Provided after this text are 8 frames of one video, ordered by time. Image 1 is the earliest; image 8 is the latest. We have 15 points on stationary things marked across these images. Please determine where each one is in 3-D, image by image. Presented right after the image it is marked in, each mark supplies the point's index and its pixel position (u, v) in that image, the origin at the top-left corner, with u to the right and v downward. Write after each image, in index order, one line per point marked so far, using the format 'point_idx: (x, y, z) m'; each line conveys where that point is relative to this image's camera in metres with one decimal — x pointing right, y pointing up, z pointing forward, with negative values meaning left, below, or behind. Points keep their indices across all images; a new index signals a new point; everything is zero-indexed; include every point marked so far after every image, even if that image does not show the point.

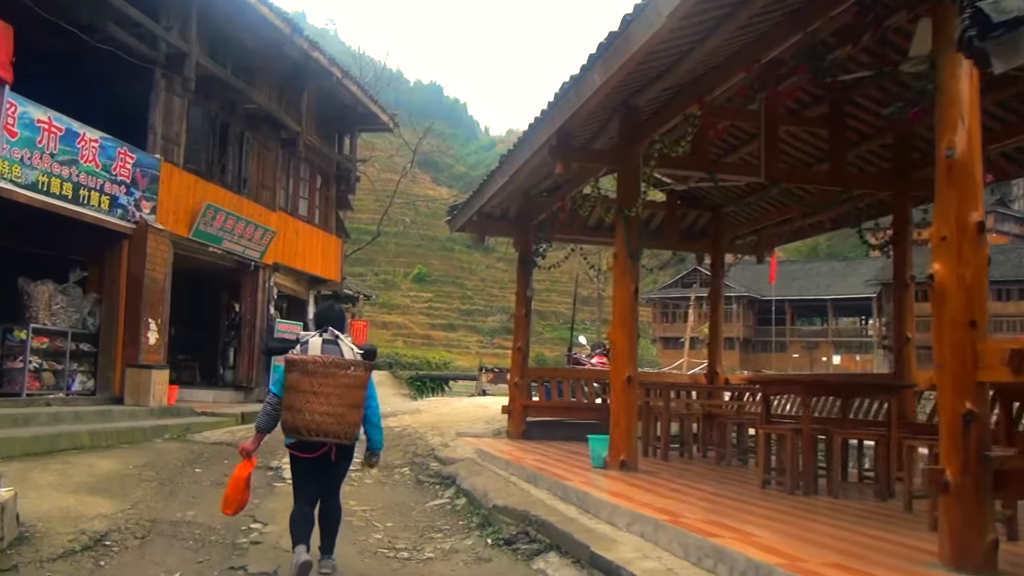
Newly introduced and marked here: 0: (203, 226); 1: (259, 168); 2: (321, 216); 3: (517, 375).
0: (-4.0, +0.8, +11.9) m
1: (-3.8, +1.8, +13.8) m
2: (-3.4, +1.3, +16.4) m
3: (0.0, -0.9, +9.4) m
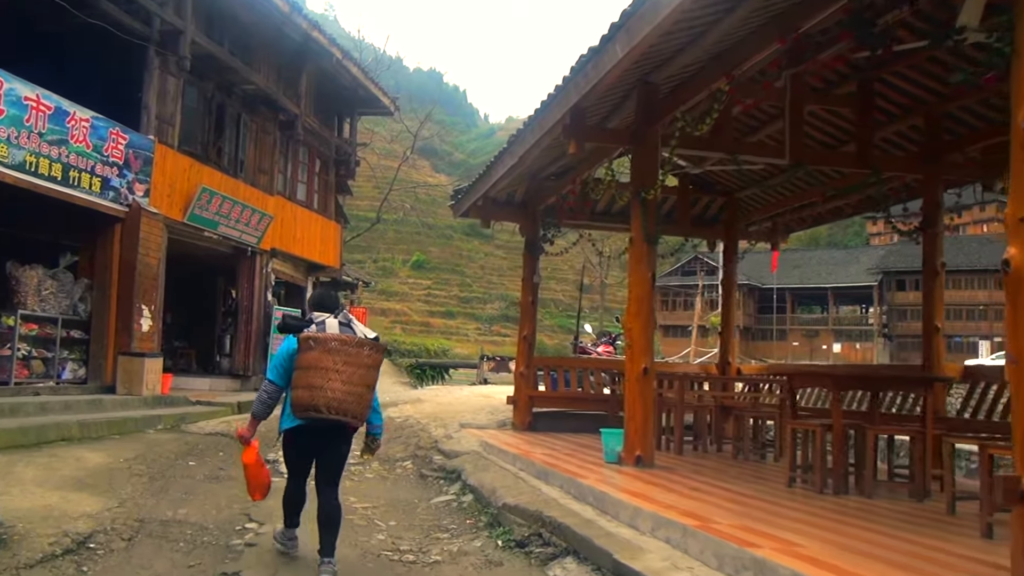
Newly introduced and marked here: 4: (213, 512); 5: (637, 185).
0: (-3.9, +1.0, +11.6) m
1: (-3.7, +2.0, +13.5) m
2: (-3.3, +1.5, +16.0) m
3: (+0.1, -0.8, +9.1) m
4: (-1.7, -1.3, +5.4) m
5: (+0.8, +0.7, +6.1) m
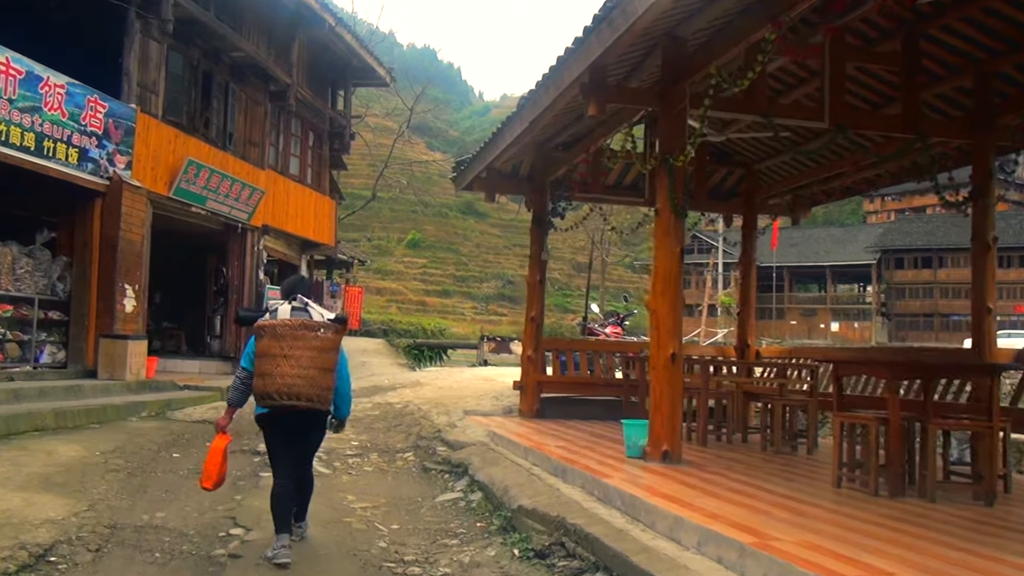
0: (-3.9, +1.2, +11.0) m
1: (-3.7, +2.3, +12.8) m
2: (-3.3, +1.9, +15.4) m
3: (+0.2, -0.6, +8.6) m
4: (-1.7, -1.2, +4.8) m
5: (+0.9, +0.8, +5.5) m
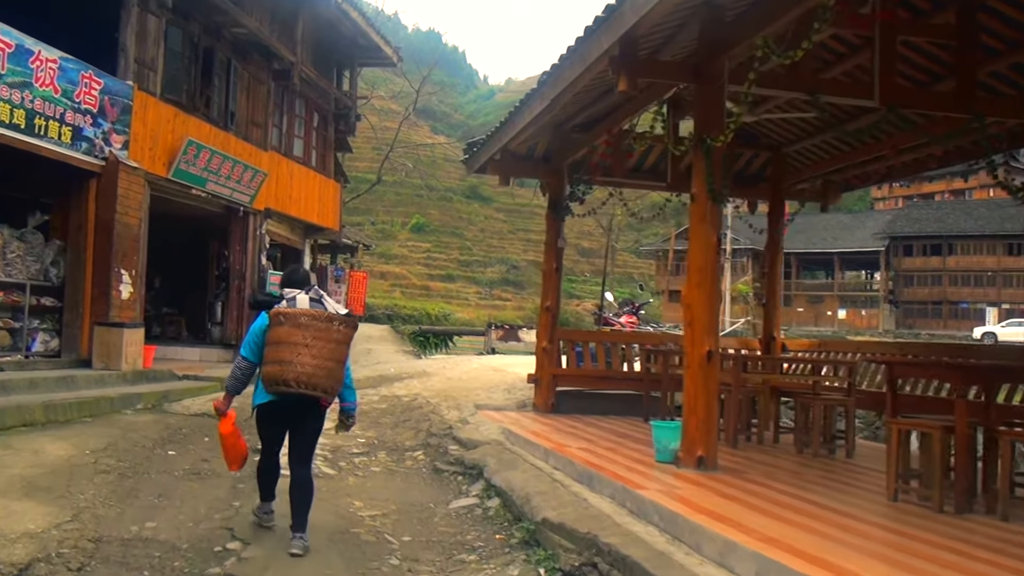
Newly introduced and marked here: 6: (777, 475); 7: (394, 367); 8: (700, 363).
0: (-3.7, +1.4, +10.5) m
1: (-3.5, +2.5, +12.4) m
2: (-3.1, +2.1, +15.0) m
3: (+0.3, -0.5, +8.1) m
4: (-1.6, -1.1, +4.4) m
5: (+1.0, +0.9, +5.0) m
6: (+1.4, -1.0, +5.0) m
7: (-1.7, -1.1, +13.2) m
8: (+1.0, -0.4, +4.9) m
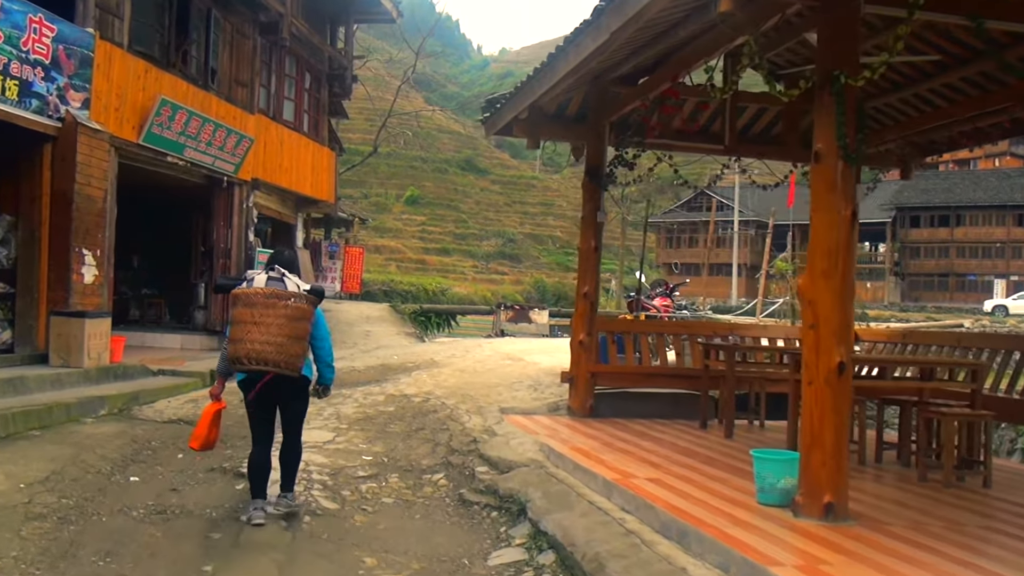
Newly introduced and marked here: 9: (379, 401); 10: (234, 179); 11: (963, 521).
0: (-3.5, +1.6, +9.2) m
1: (-3.3, +2.7, +11.0) m
2: (-3.0, +2.4, +13.6) m
3: (+0.5, -0.3, +6.9) m
4: (-1.3, -1.1, +3.2) m
5: (+1.3, +0.9, +3.8) m
6: (+1.7, -1.0, +3.8) m
7: (-1.5, -0.8, +11.9) m
8: (+1.2, -0.4, +3.6) m
9: (-1.1, -0.9, +7.5) m
10: (-3.3, +1.3, +11.1) m
11: (+1.9, -1.0, +4.0) m
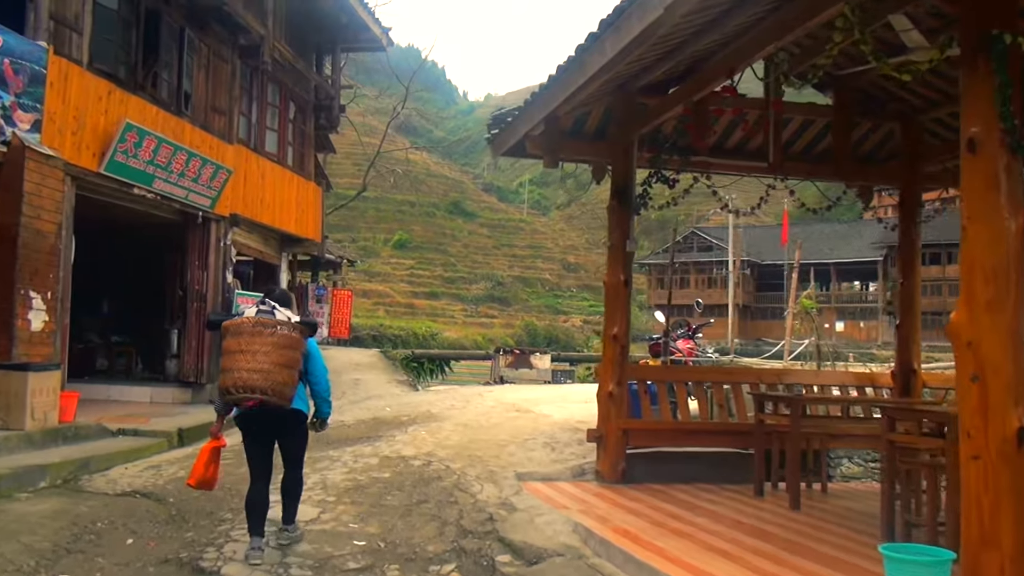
0: (-3.5, +1.2, +8.2) m
1: (-3.3, +2.2, +10.1) m
2: (-3.0, +1.8, +12.7) m
3: (+0.6, -0.6, +5.9) m
4: (-1.1, -1.2, +2.1) m
5: (+1.4, +0.8, +2.8) m
6: (+1.9, -1.1, +2.8) m
7: (-1.4, -1.4, +10.8) m
8: (+1.4, -0.5, +2.6) m
9: (-1.0, -1.2, +6.4) m
10: (-3.3, +0.8, +10.1) m
11: (+2.1, -1.1, +3.0) m
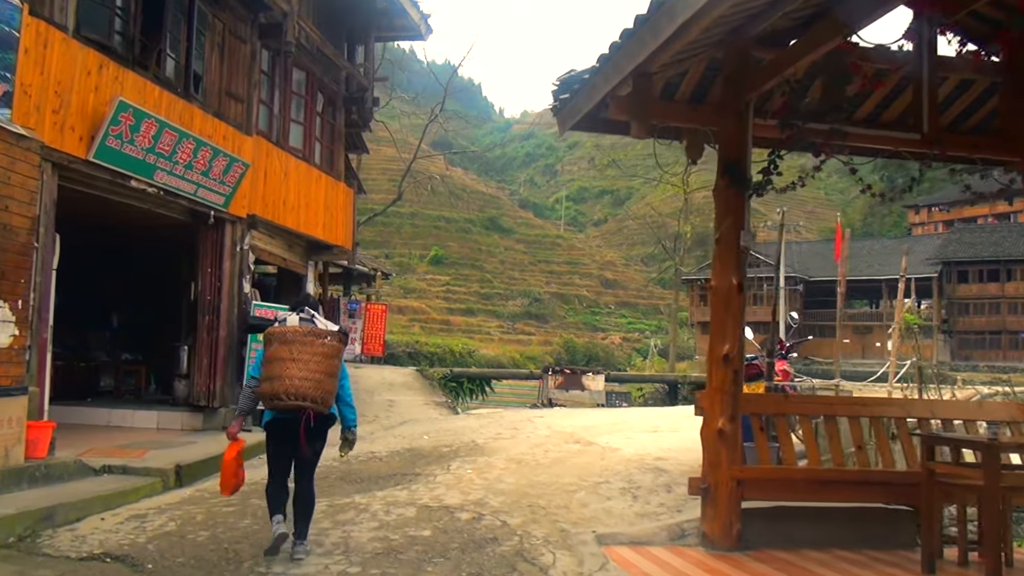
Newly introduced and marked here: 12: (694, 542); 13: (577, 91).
0: (-3.0, +1.1, +7.0) m
1: (-2.7, +2.1, +8.9) m
2: (-2.3, +1.7, +11.5) m
3: (+1.0, -0.6, +4.5) m
4: (-0.9, -1.2, +0.8) m
5: (+1.7, +0.8, +1.4) m
6: (+2.1, -1.0, +1.3) m
7: (-0.9, -1.5, +9.5) m
8: (+1.6, -0.4, +1.2) m
9: (-0.6, -1.3, +5.1) m
10: (-2.7, +0.7, +8.8) m
11: (+2.3, -1.1, +1.5) m
12: (+0.9, -1.2, +4.6) m
13: (+0.3, +1.1, +5.2) m
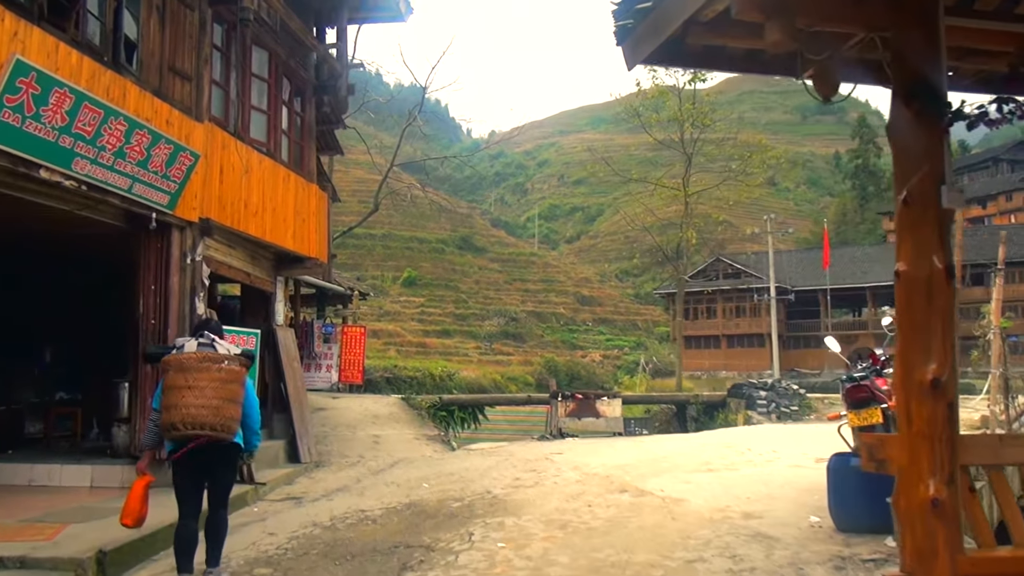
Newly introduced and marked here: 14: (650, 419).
0: (-2.8, +1.0, +5.3) m
1: (-2.7, +2.0, +7.2) m
2: (-2.3, +1.5, +9.8) m
3: (+1.3, -0.6, +2.8) m
4: (-0.5, -1.1, -0.9) m
5: (+2.0, +0.9, -0.2) m
6: (+2.5, -0.9, -0.3) m
7: (-0.7, -1.6, +7.8) m
8: (+2.0, -0.3, -0.4) m
9: (-0.3, -1.3, +3.4) m
10: (-2.6, +0.5, +7.1) m
11: (+2.7, -0.9, -0.1) m
12: (+1.2, -1.2, +2.9) m
13: (+0.6, +1.1, +3.6) m
14: (+2.8, -2.7, +18.8) m
